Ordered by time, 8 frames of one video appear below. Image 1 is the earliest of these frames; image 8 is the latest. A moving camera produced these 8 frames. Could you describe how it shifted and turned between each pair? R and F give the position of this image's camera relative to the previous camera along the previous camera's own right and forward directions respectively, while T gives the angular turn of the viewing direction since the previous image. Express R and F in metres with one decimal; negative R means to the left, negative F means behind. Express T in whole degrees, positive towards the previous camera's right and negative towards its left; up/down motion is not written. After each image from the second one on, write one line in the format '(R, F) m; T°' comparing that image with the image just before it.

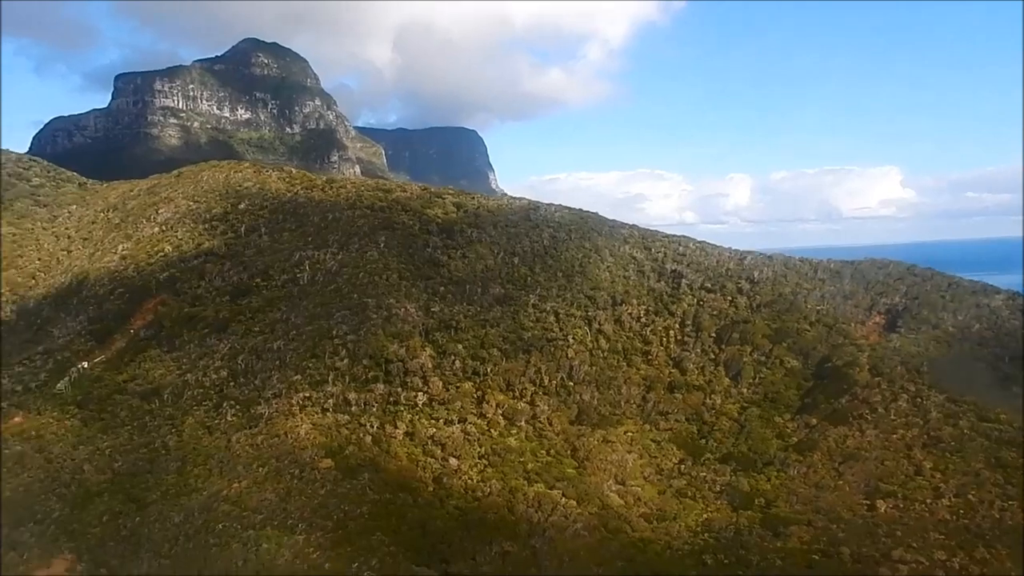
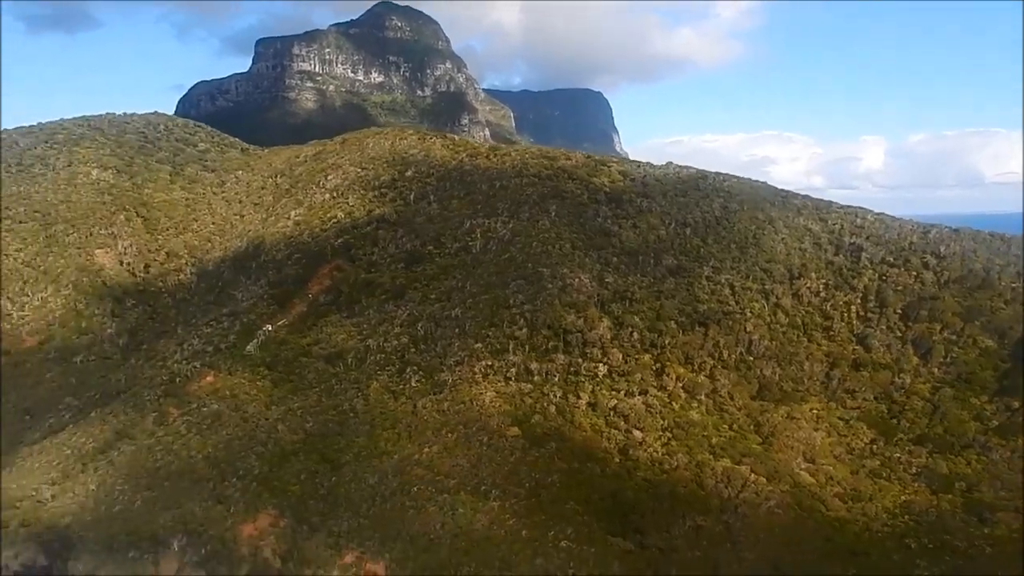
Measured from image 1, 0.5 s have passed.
(-1.9, -0.1) m; -7°
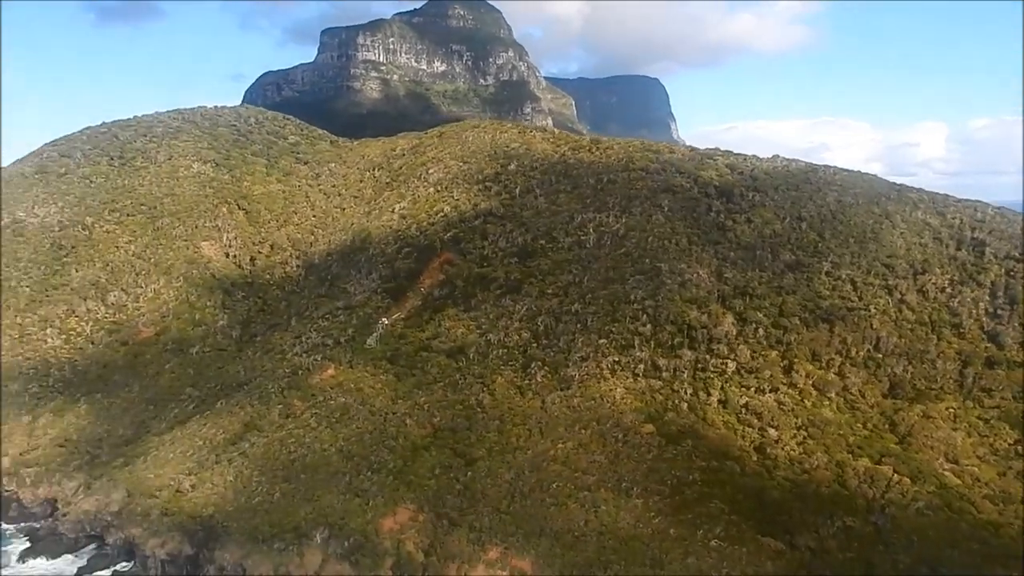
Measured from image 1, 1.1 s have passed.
(-2.3, -0.2) m; -3°
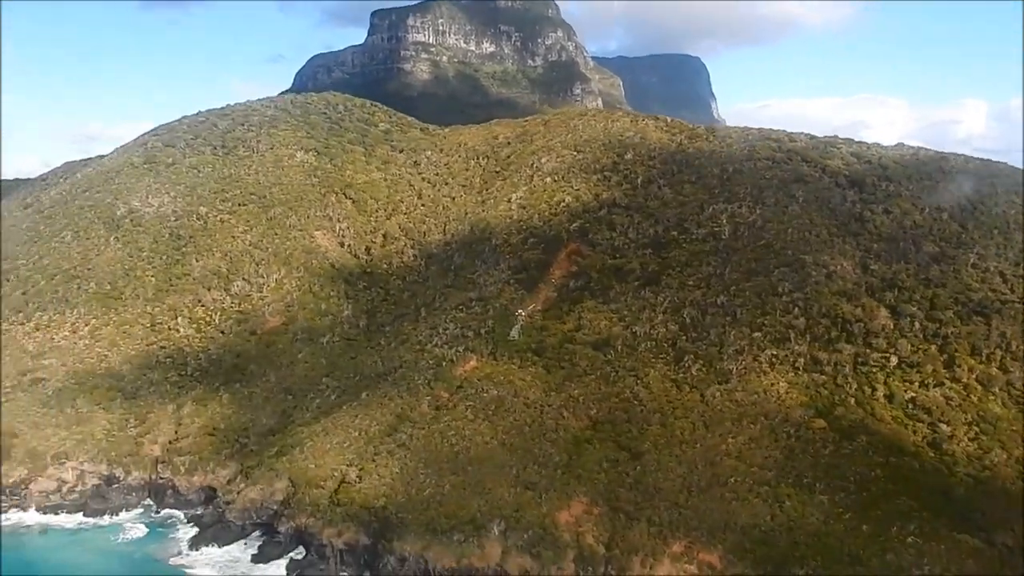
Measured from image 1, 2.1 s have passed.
(-3.9, -0.4) m; -2°
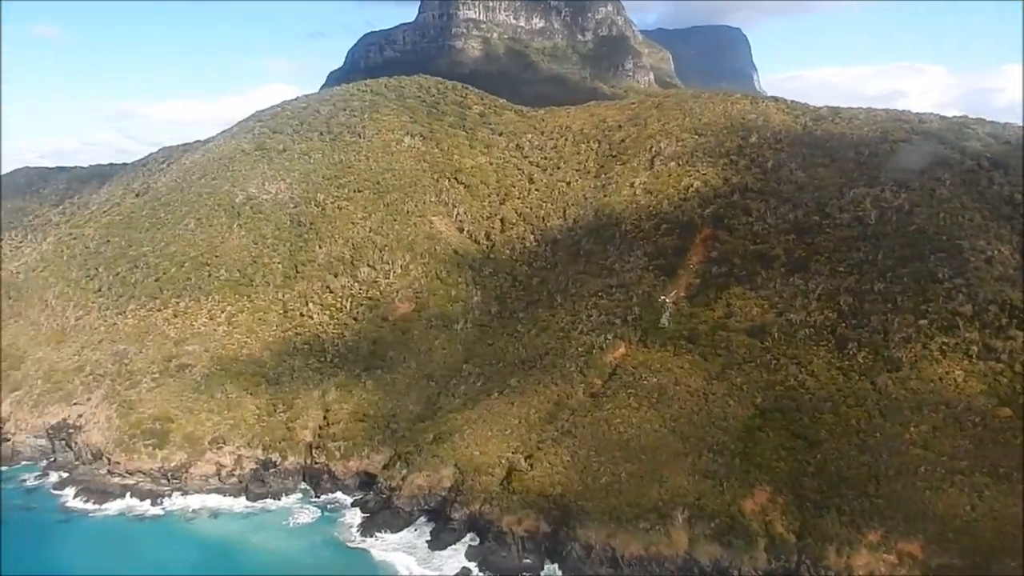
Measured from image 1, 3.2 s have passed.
(-4.2, -0.4) m; -2°
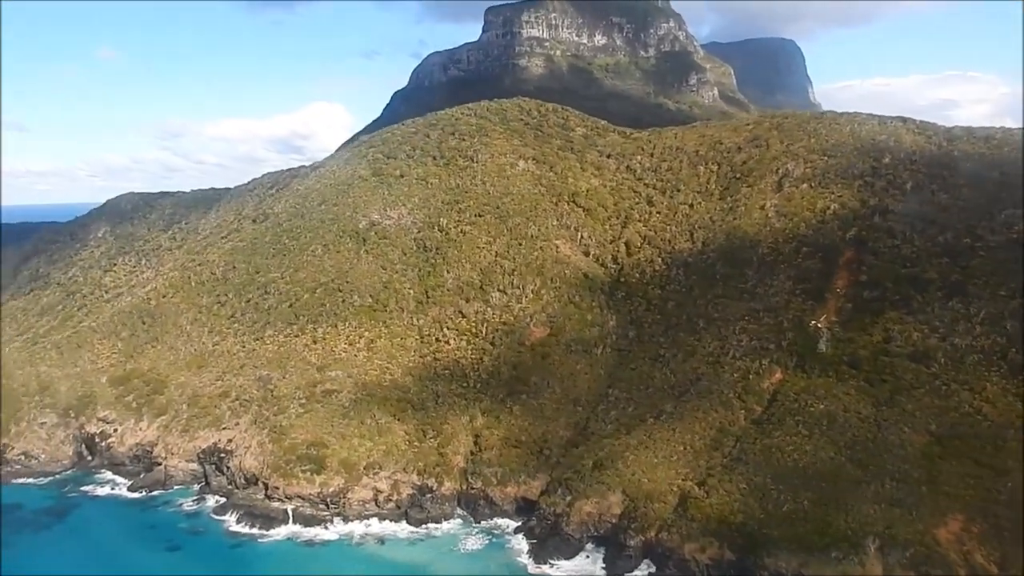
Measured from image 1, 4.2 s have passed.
(-3.9, -0.5) m; -3°
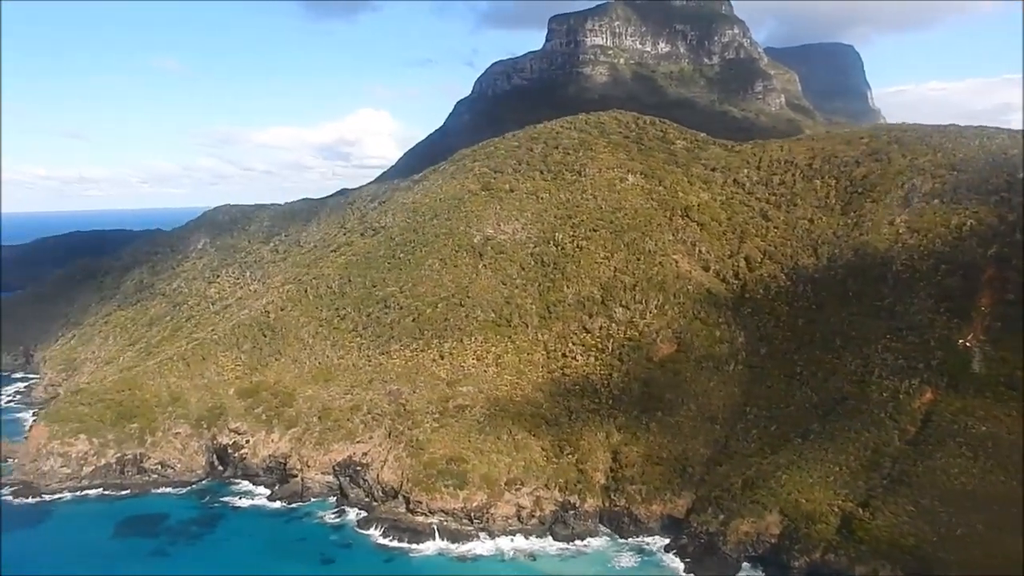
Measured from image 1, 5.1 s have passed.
(-3.6, -0.5) m; -3°
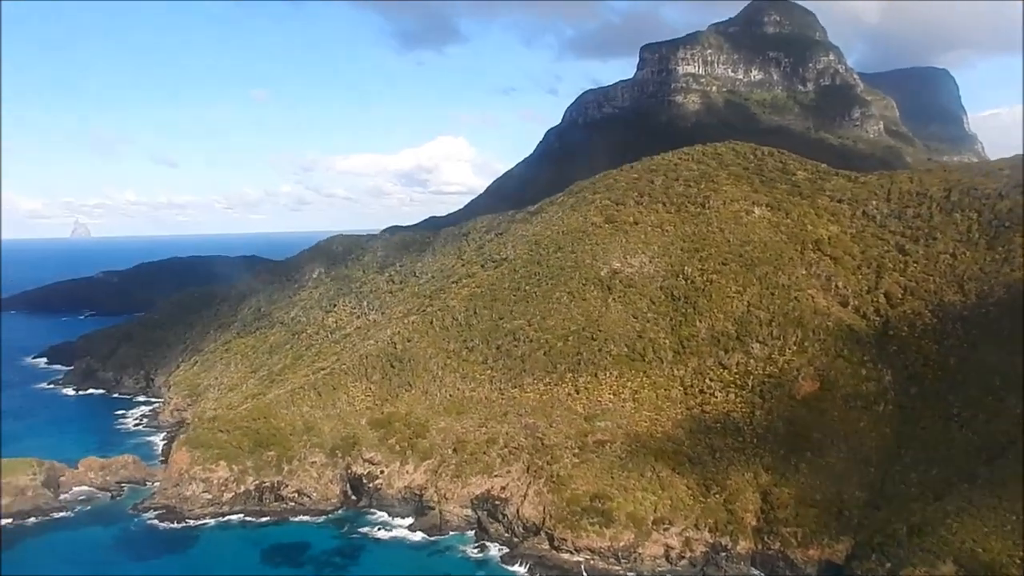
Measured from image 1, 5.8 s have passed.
(-2.7, +0.1) m; -5°
